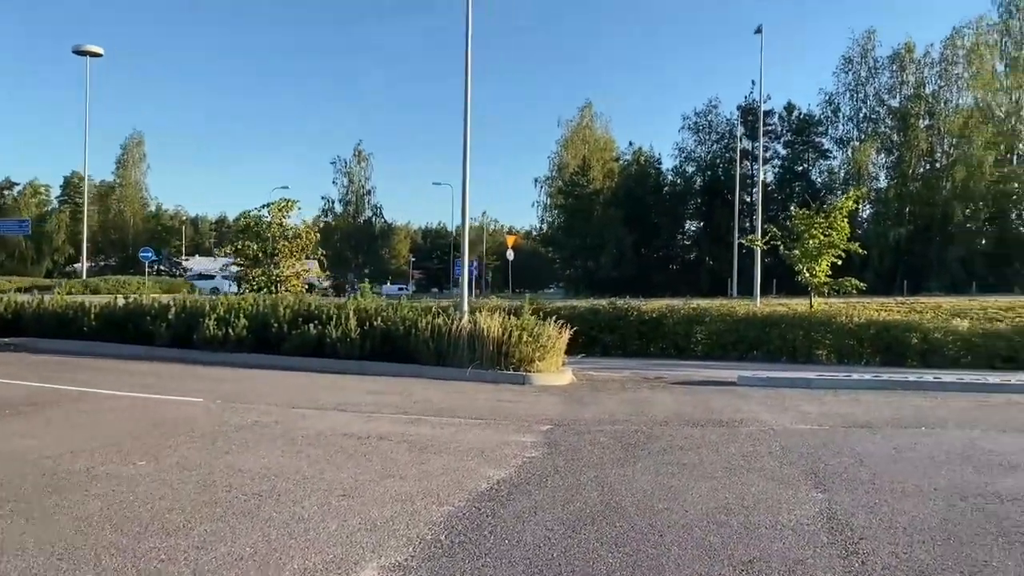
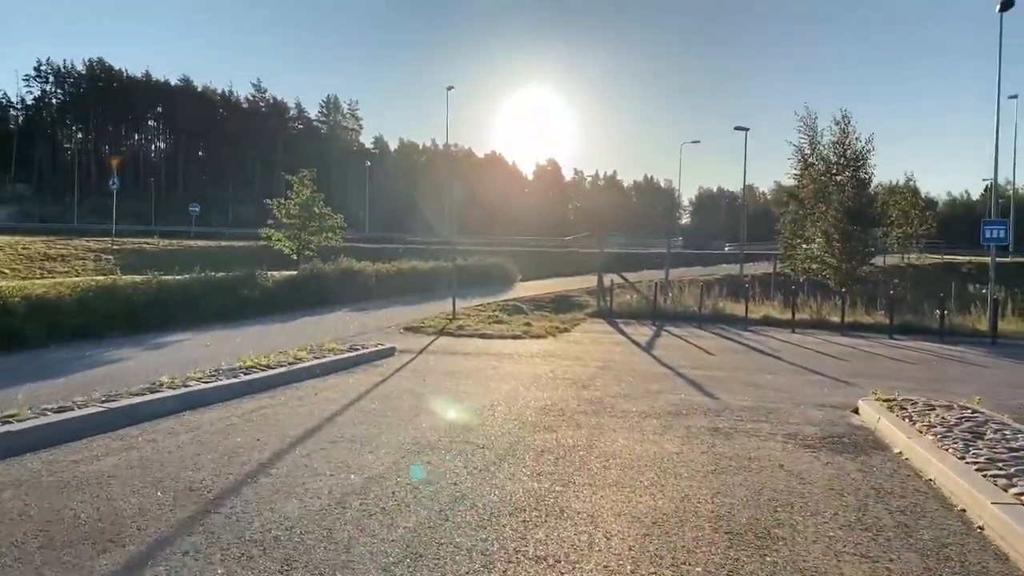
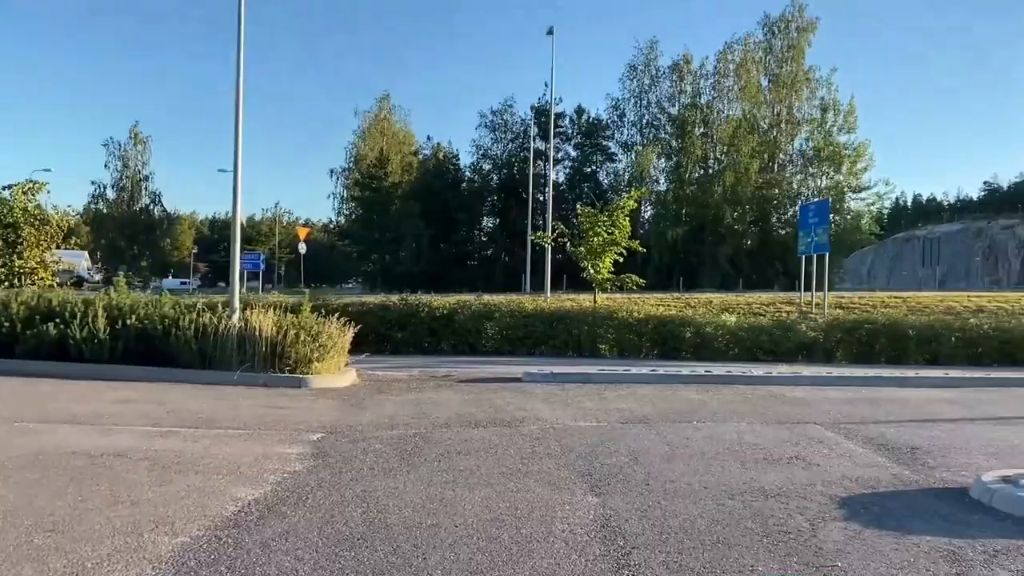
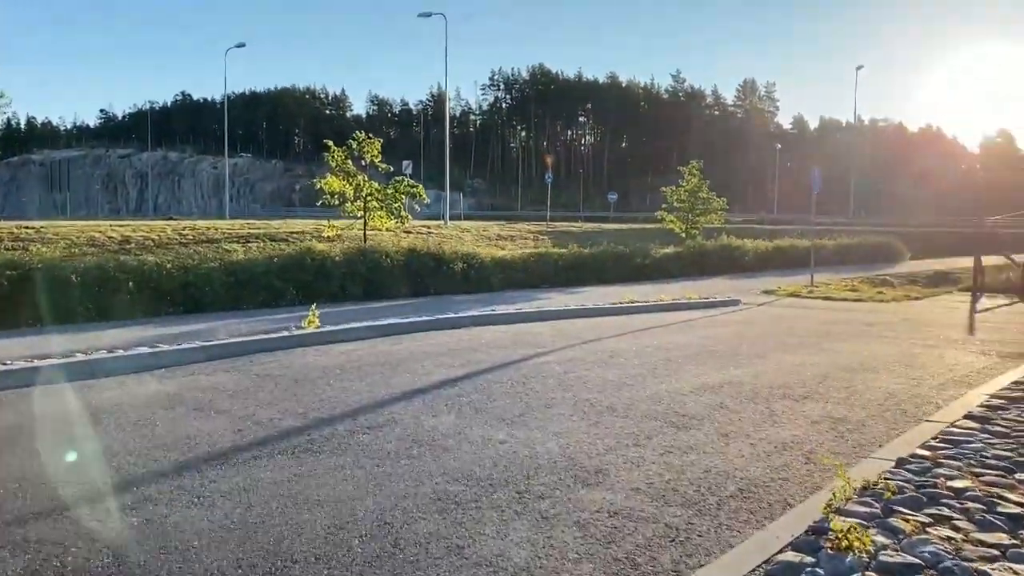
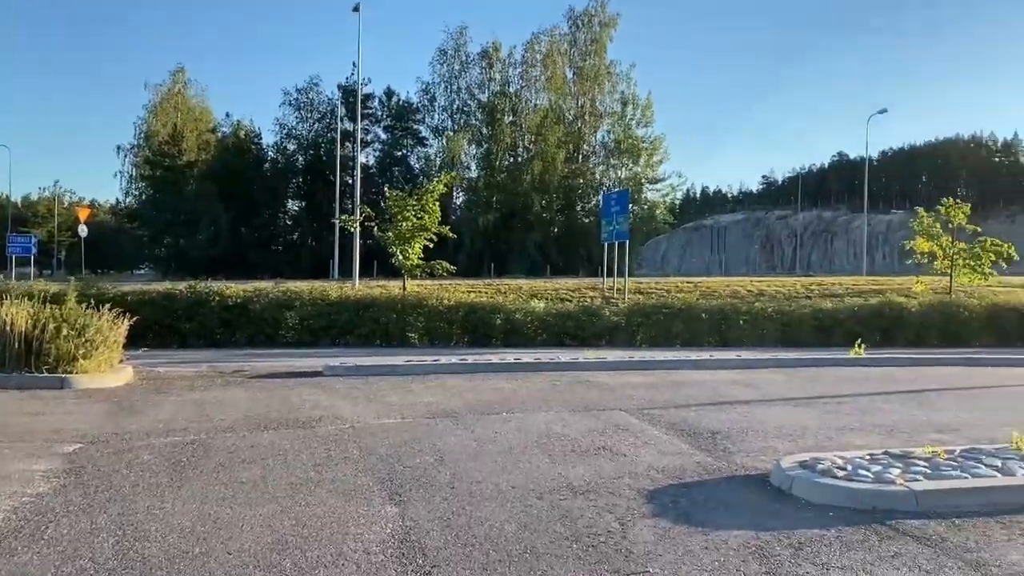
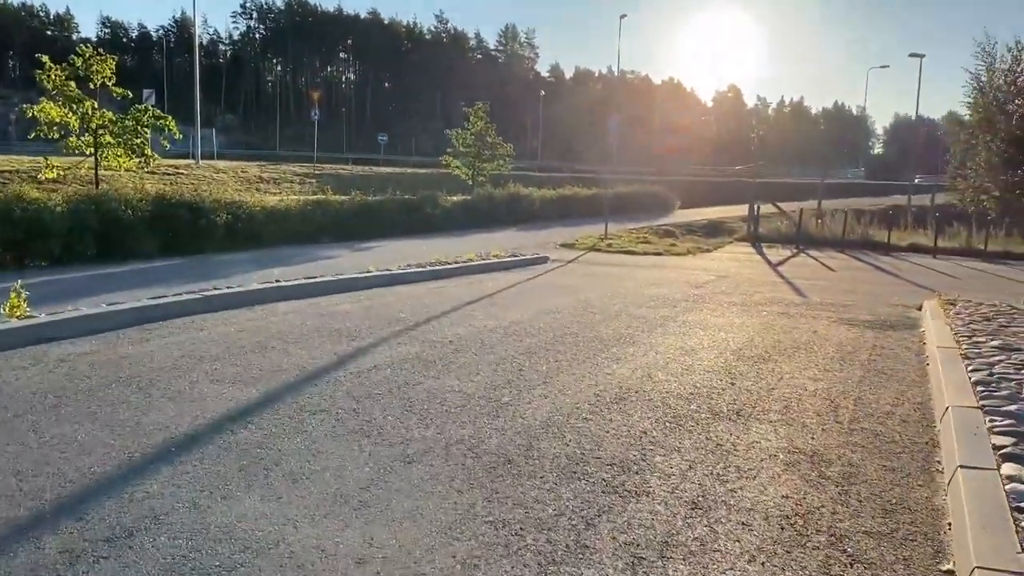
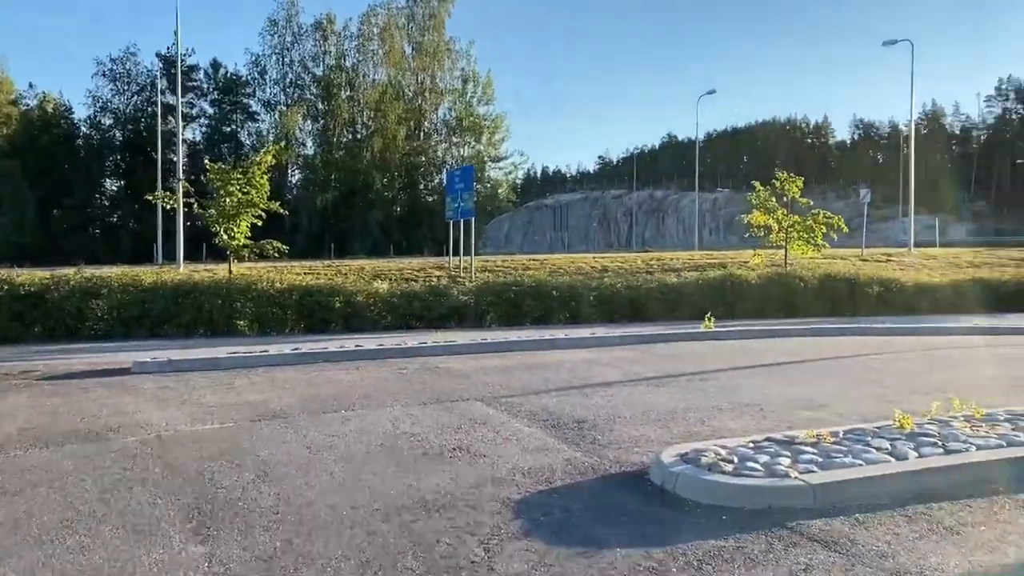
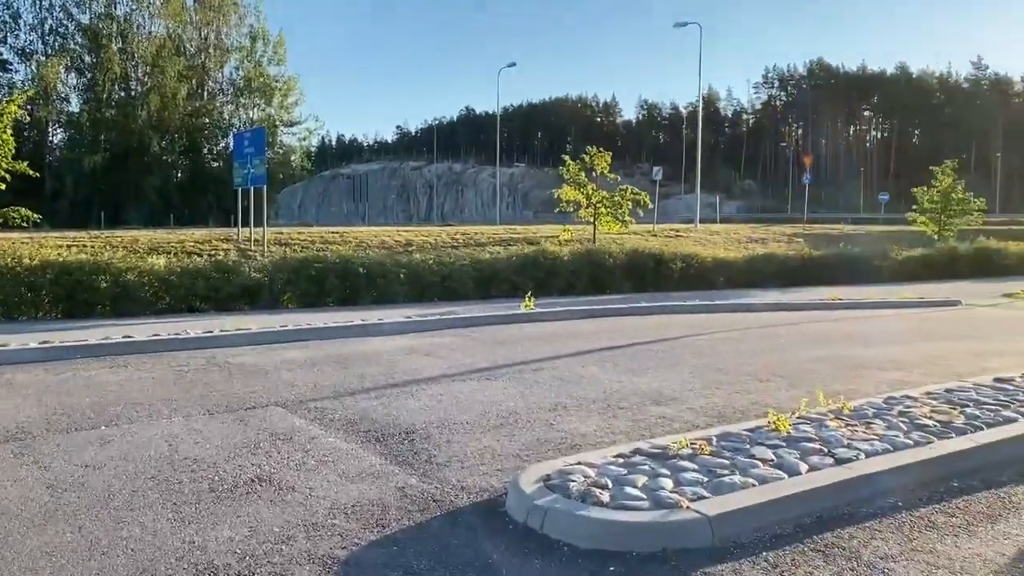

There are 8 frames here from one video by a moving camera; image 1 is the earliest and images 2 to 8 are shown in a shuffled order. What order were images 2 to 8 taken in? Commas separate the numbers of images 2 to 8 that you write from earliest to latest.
3, 5, 7, 8, 4, 6, 2
